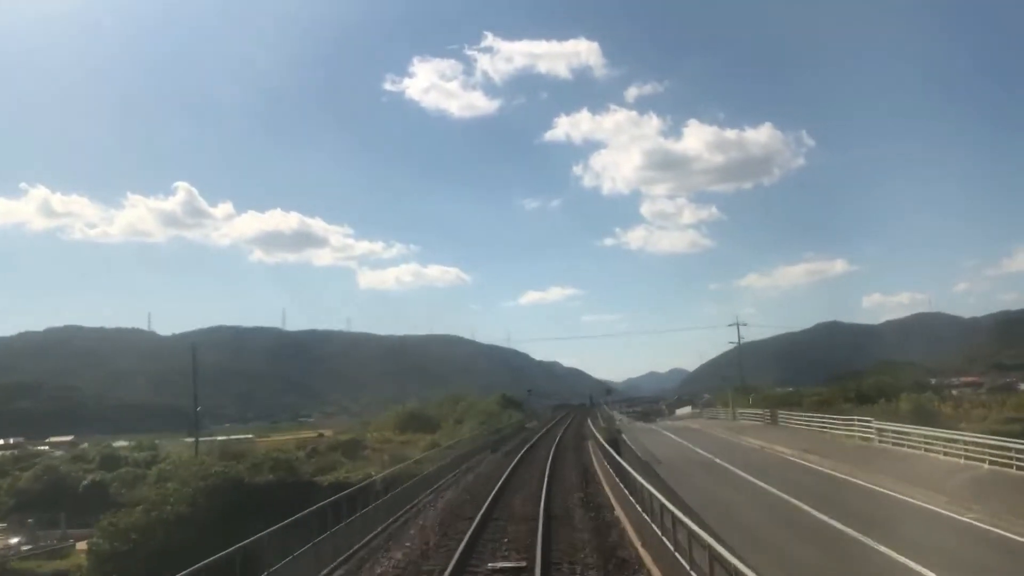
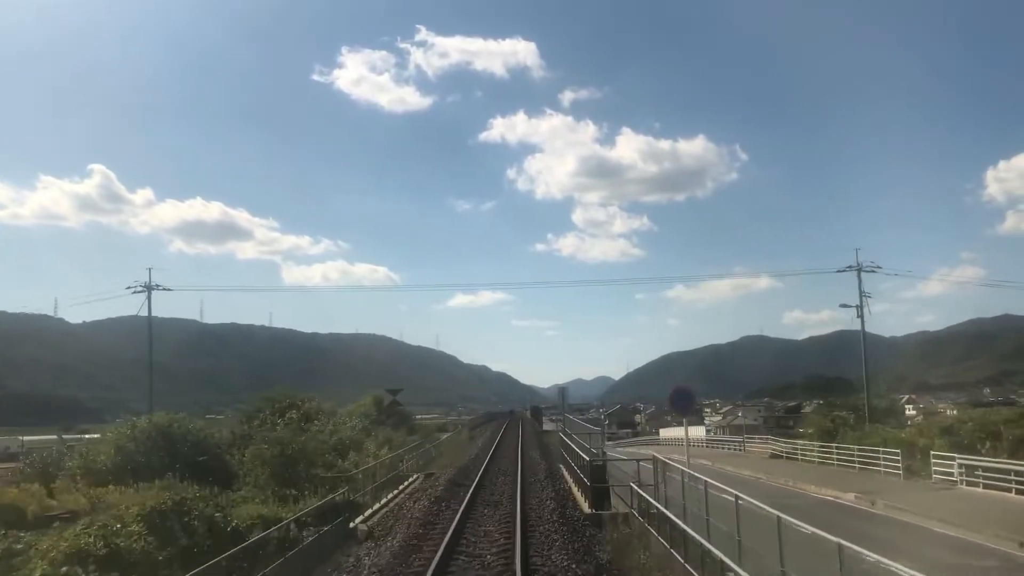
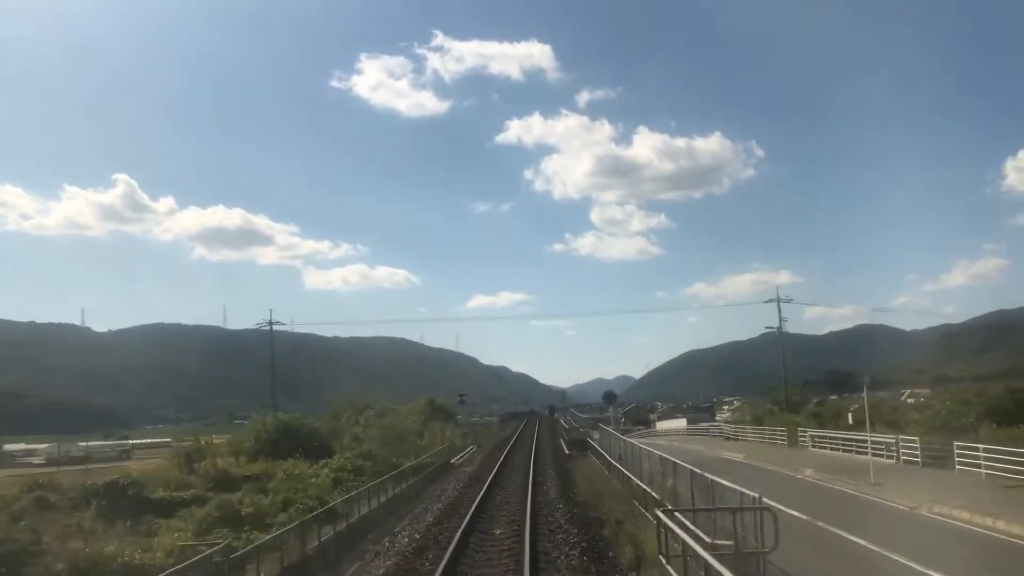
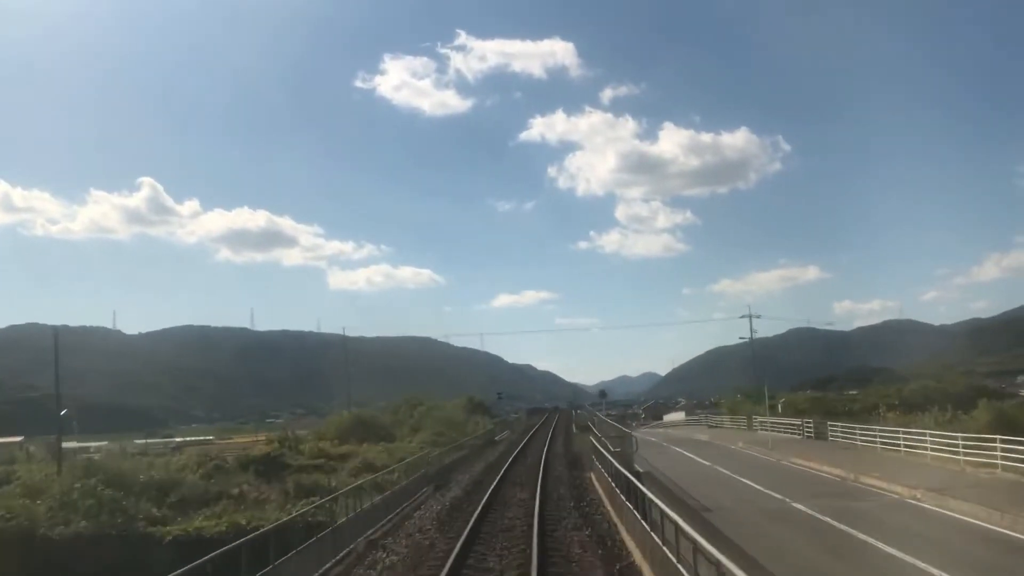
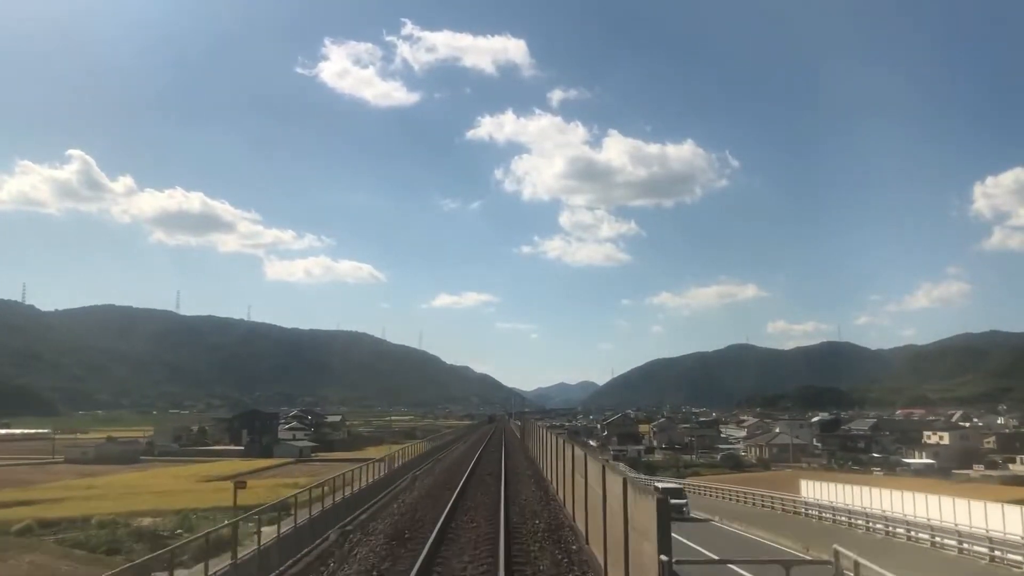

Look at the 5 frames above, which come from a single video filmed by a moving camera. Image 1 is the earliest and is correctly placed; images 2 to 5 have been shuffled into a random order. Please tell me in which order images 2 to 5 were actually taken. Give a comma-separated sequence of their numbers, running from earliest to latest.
4, 3, 2, 5
